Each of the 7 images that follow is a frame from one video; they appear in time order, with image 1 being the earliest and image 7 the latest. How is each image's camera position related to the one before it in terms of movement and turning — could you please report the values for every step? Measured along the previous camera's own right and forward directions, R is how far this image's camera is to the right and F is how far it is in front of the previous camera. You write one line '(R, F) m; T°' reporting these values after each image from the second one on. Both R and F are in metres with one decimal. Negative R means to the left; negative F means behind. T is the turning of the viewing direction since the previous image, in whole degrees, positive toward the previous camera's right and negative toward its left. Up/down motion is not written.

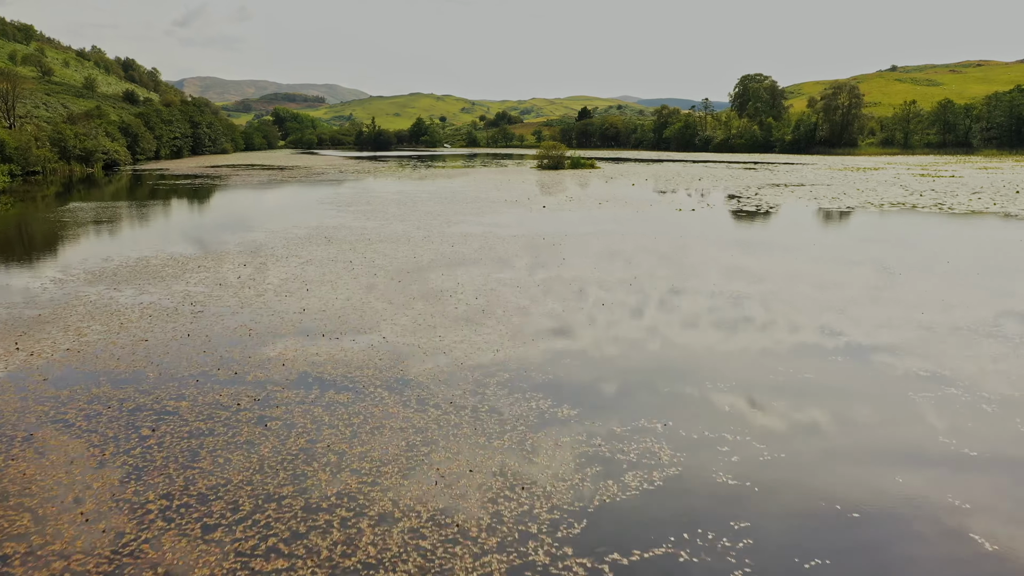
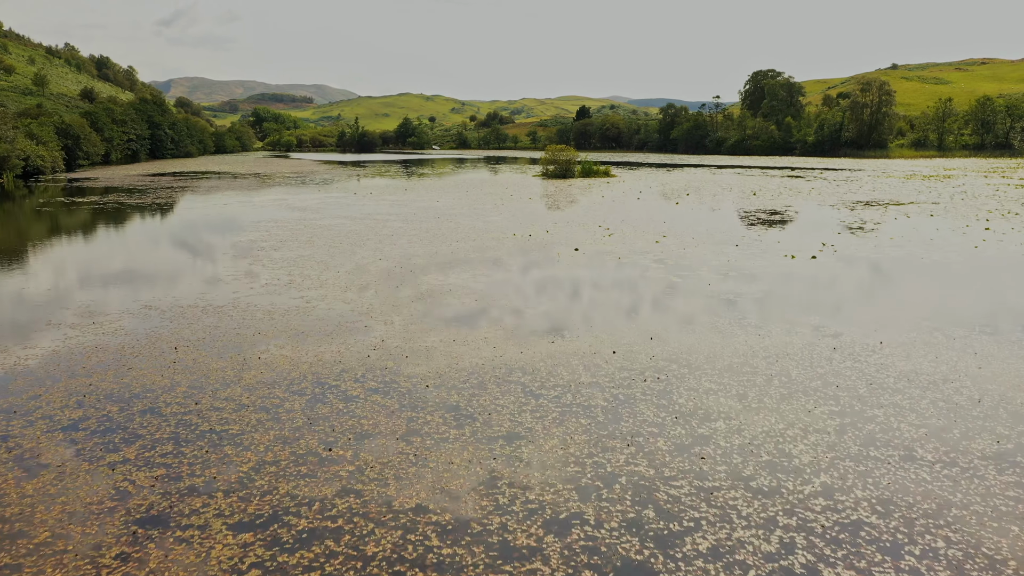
(-0.4, +4.6) m; +1°
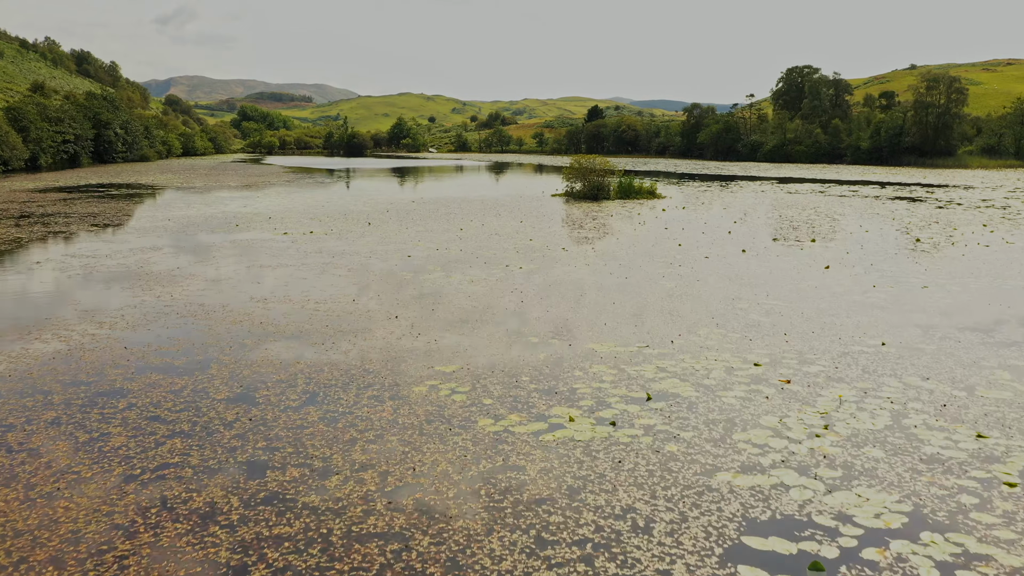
(-0.4, +6.2) m; 0°
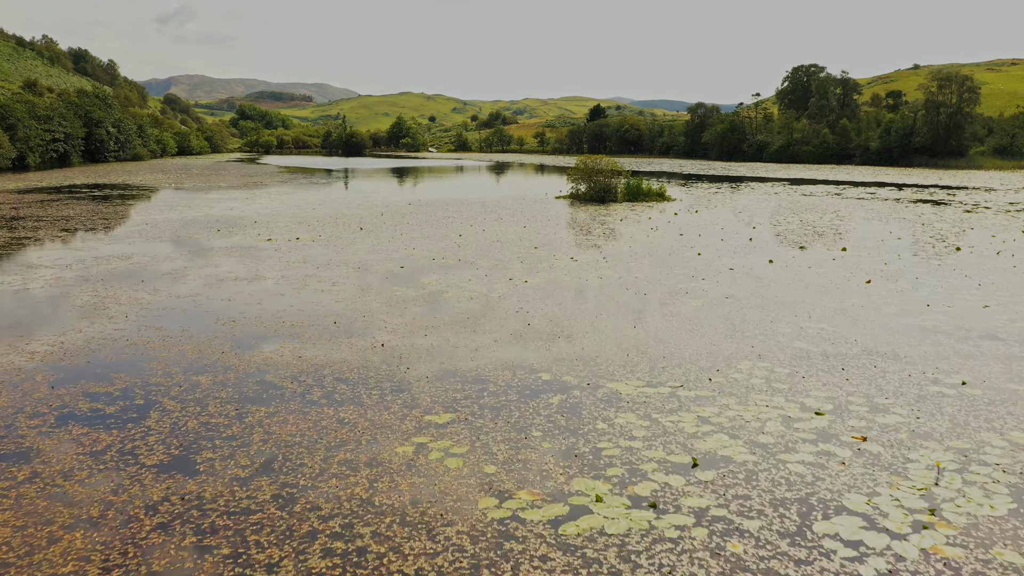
(-0.1, +0.9) m; 0°
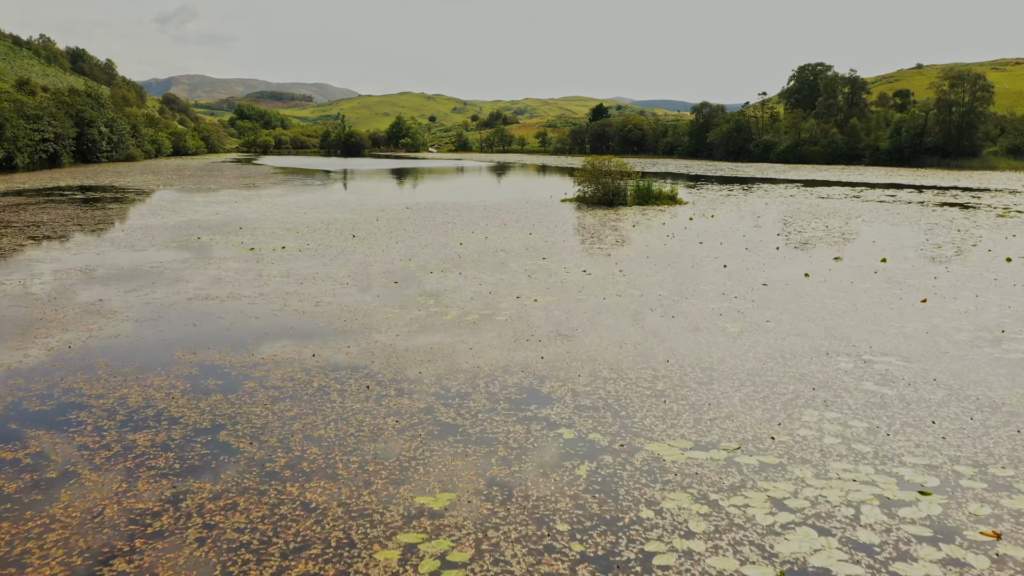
(-0.1, +0.9) m; 0°
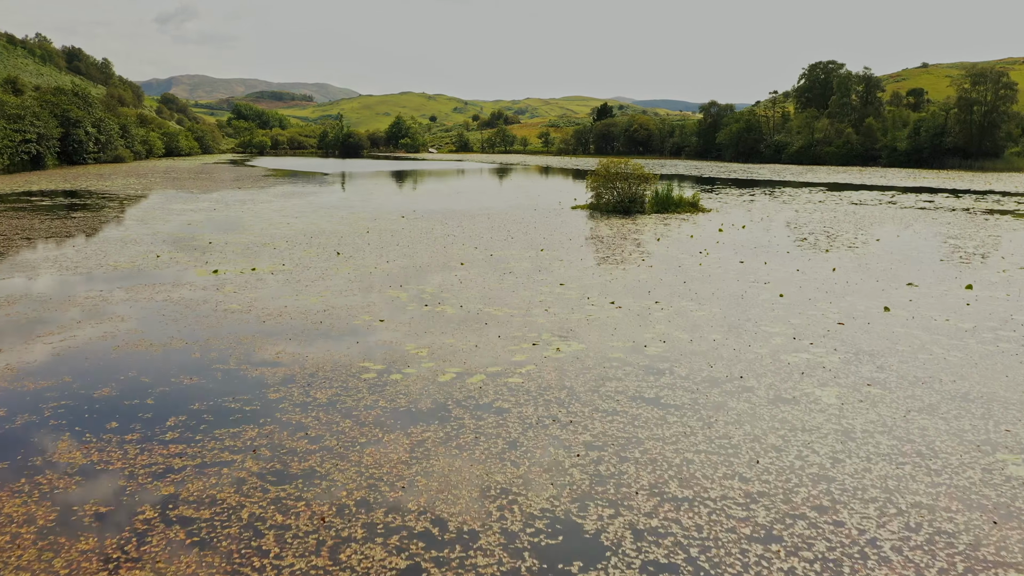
(-0.1, +1.4) m; 0°
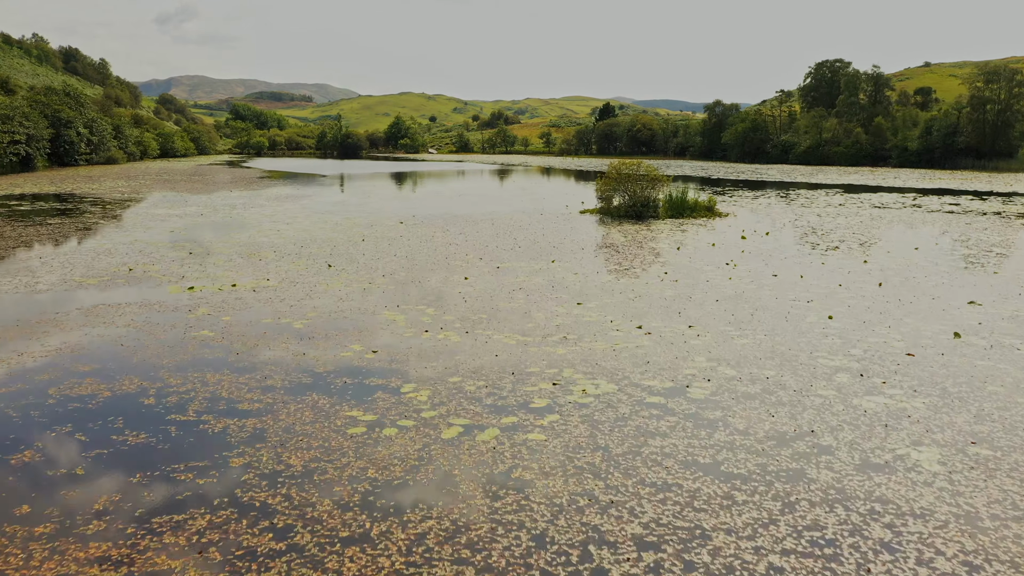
(-0.1, +0.8) m; 0°
